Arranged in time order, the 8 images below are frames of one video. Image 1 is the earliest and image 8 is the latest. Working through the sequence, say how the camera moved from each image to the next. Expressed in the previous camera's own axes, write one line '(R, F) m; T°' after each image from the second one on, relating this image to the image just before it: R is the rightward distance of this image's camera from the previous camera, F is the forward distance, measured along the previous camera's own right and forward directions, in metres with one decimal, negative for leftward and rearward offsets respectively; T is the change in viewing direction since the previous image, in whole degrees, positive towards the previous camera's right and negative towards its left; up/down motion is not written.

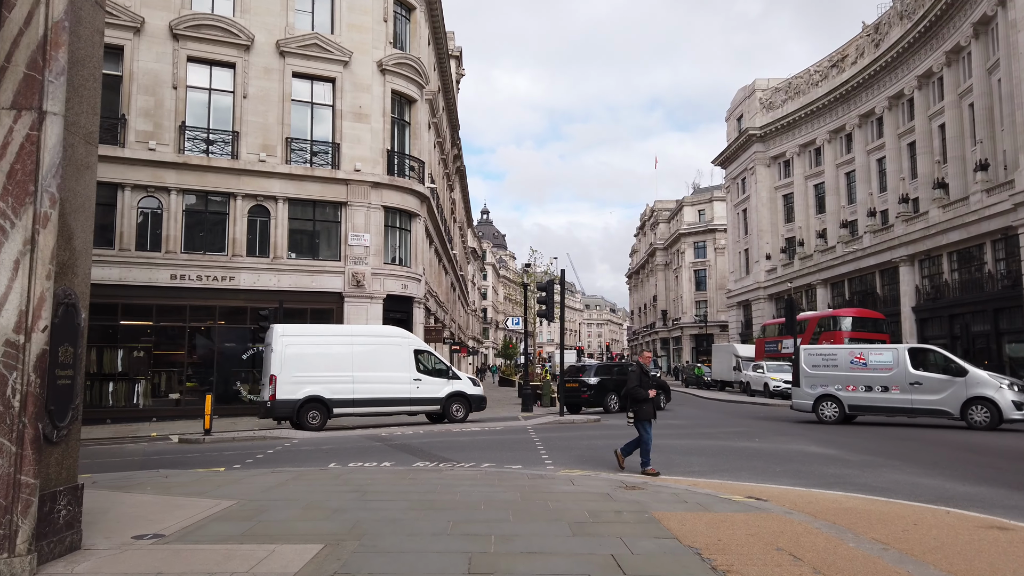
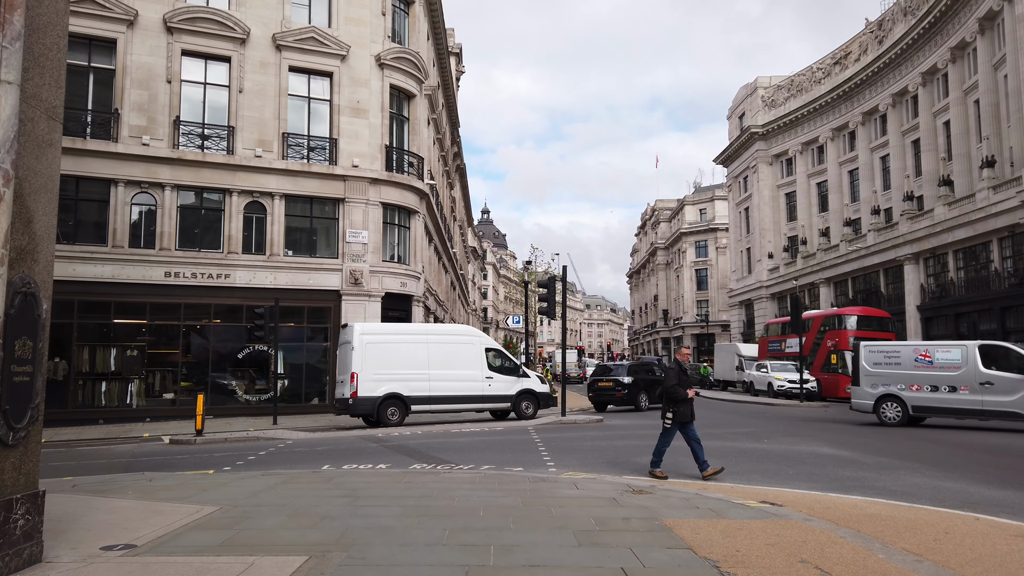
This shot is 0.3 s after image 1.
(0.0, +0.5) m; 0°
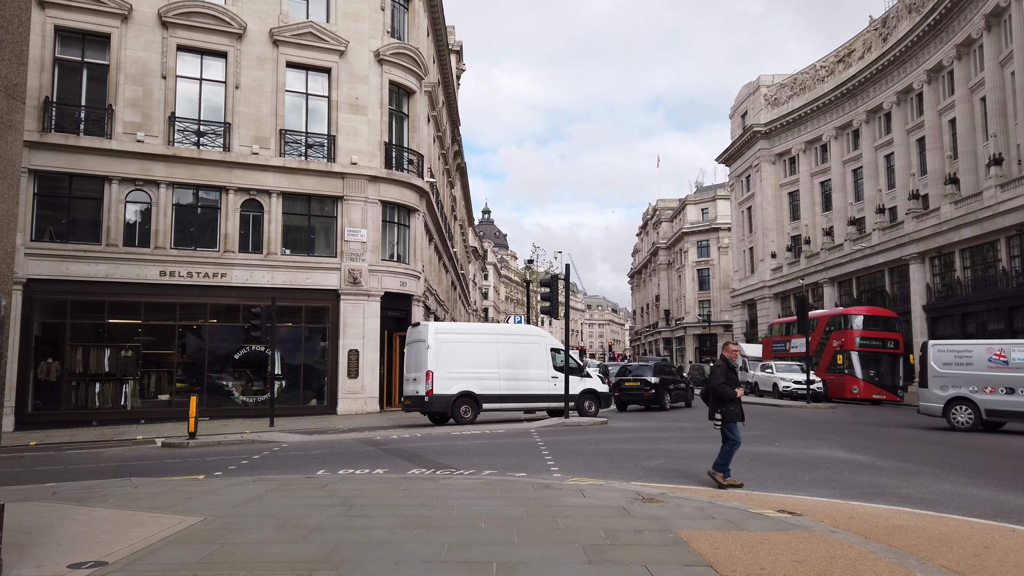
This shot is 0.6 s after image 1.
(0.0, +0.5) m; 0°
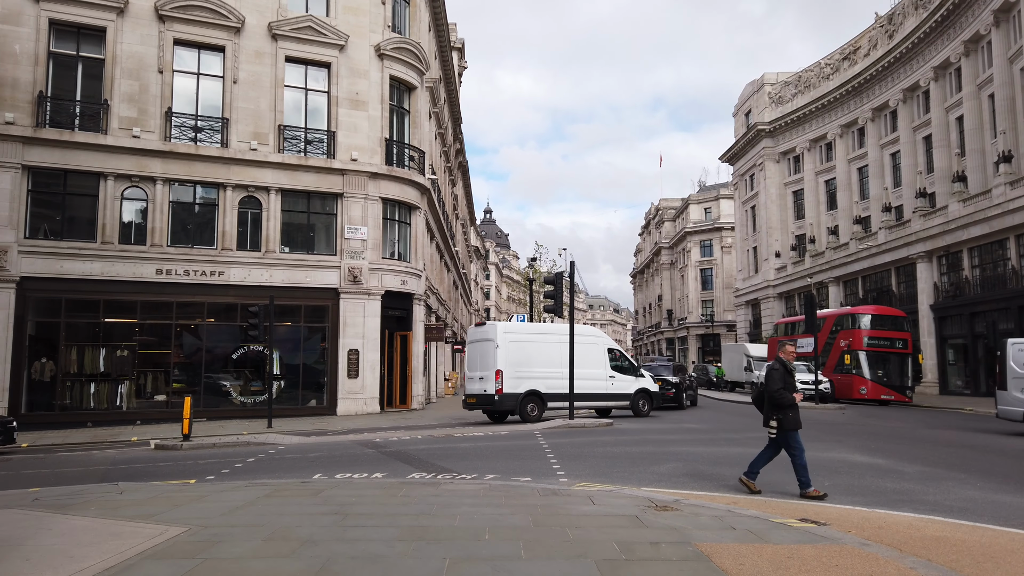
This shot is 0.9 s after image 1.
(0.0, +0.5) m; 0°
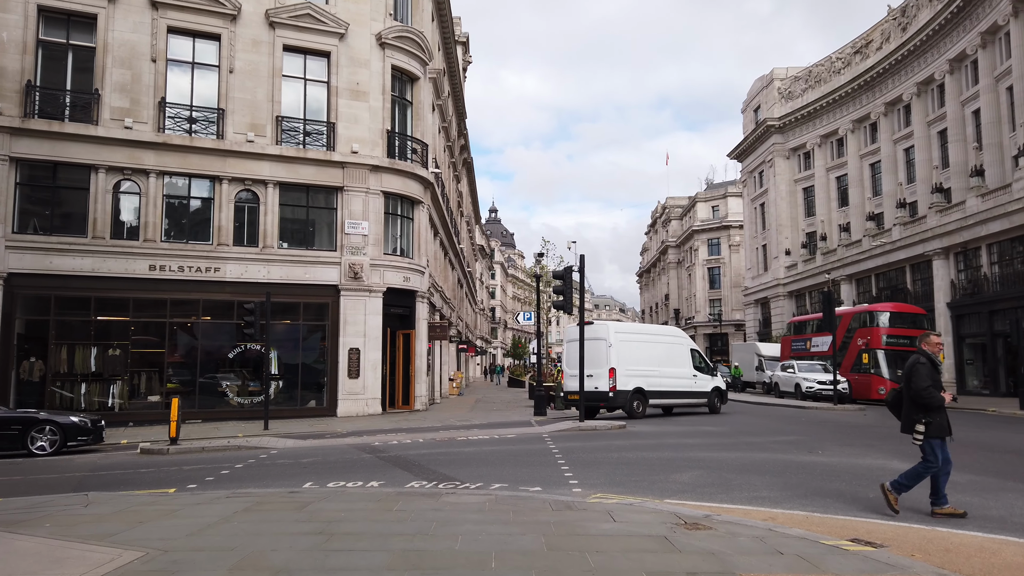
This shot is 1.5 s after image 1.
(0.0, +0.9) m; 0°
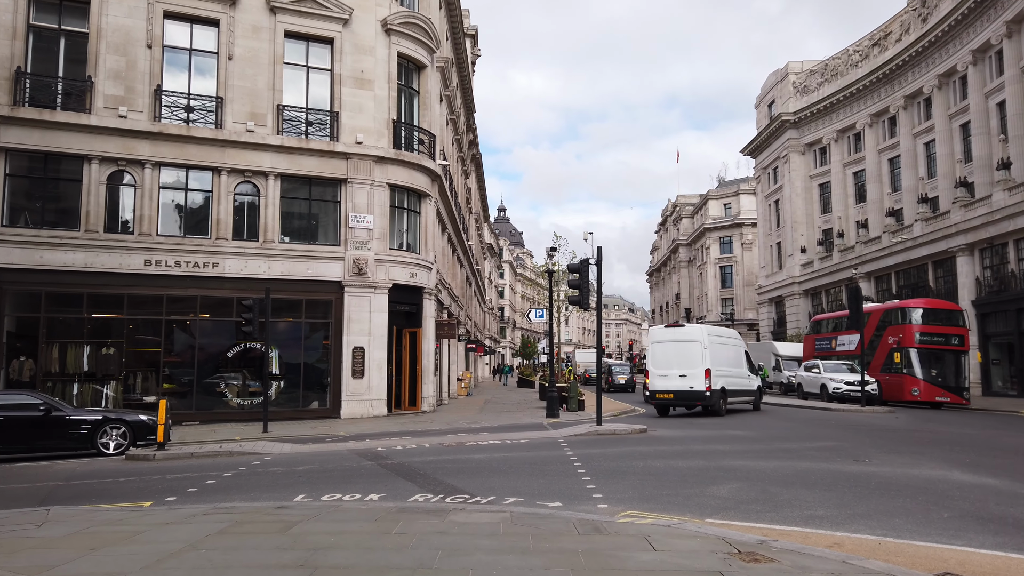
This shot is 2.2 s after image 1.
(-0.1, +1.1) m; -1°
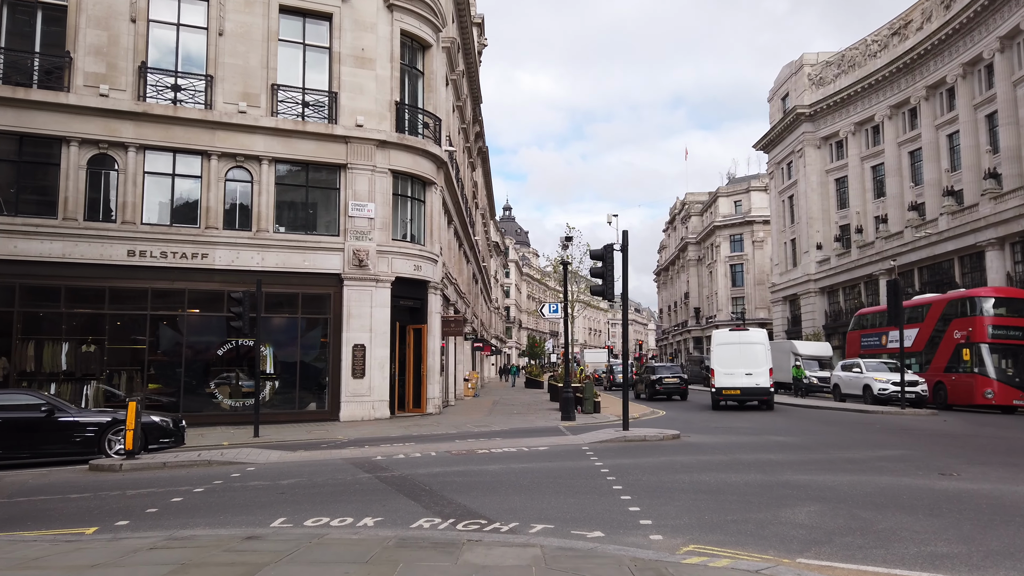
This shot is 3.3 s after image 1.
(-0.2, +1.7) m; 0°
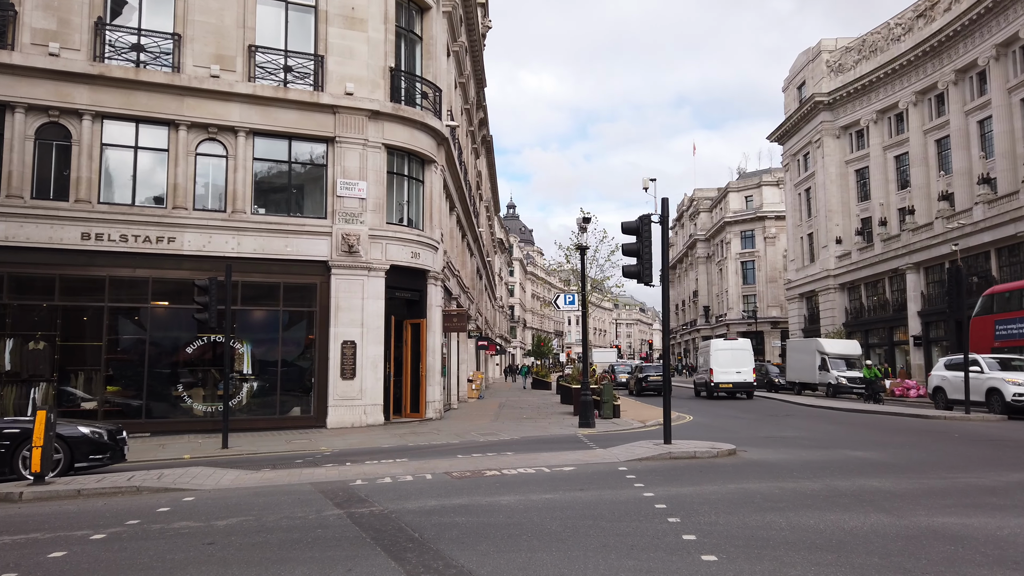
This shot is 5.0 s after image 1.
(-0.2, +2.6) m; 0°
